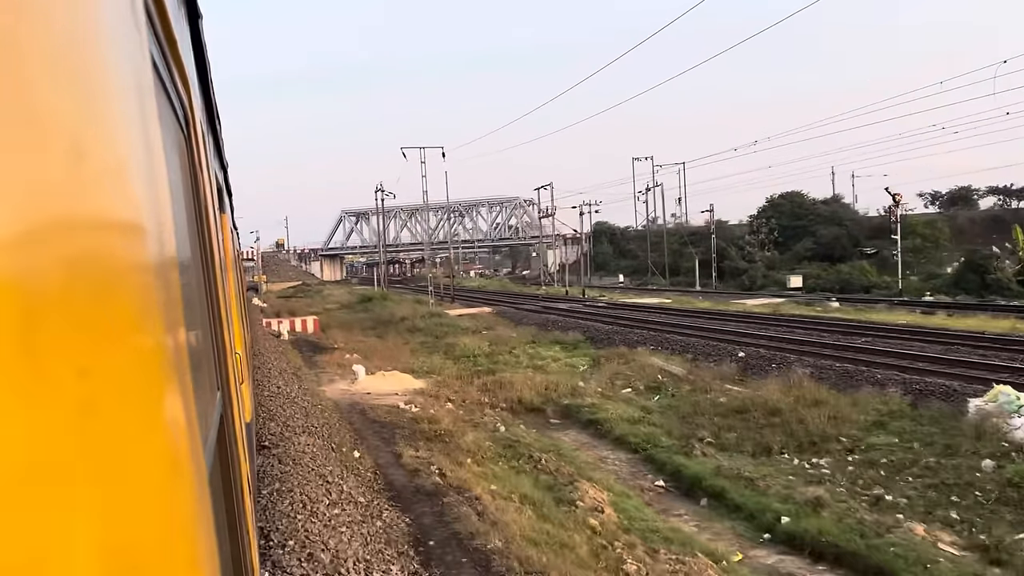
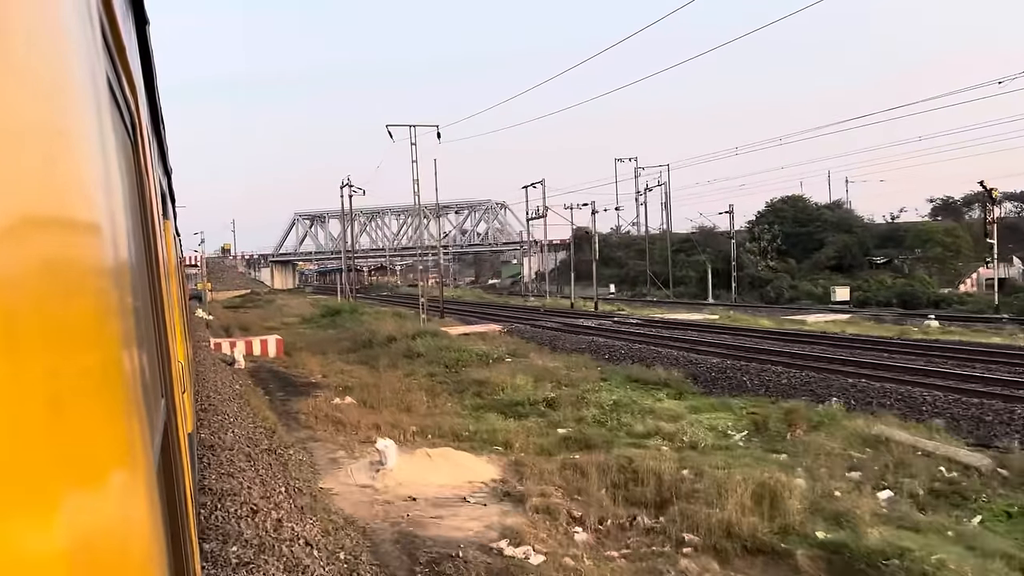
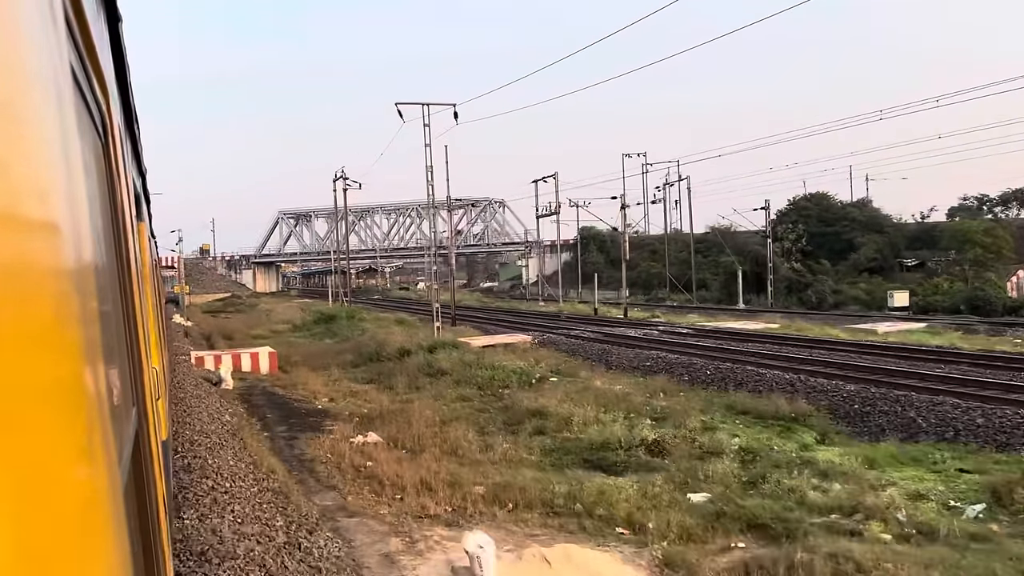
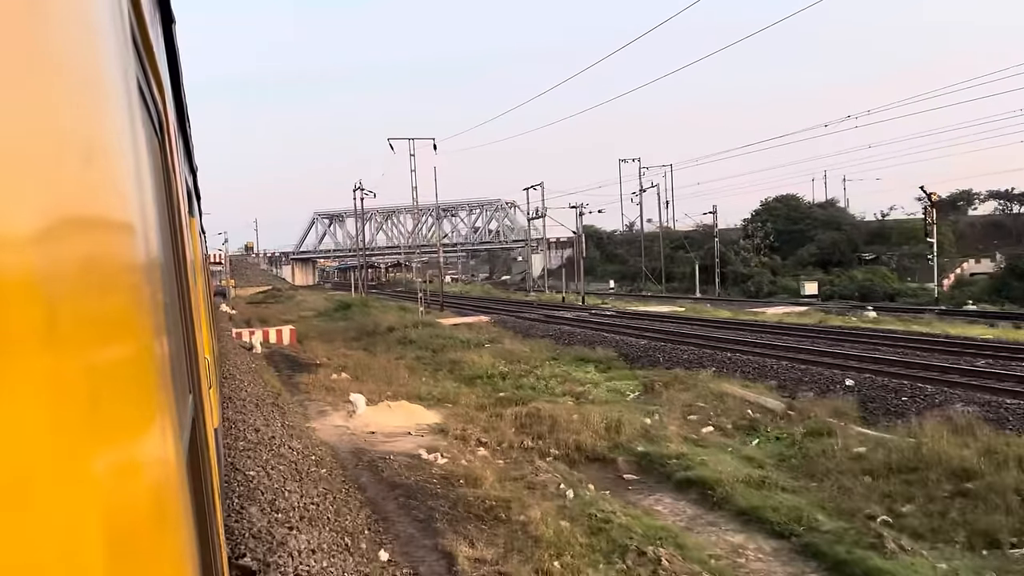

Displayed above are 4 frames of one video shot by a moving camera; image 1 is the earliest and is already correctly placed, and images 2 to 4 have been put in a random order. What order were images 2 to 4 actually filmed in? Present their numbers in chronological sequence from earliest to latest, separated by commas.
4, 2, 3
